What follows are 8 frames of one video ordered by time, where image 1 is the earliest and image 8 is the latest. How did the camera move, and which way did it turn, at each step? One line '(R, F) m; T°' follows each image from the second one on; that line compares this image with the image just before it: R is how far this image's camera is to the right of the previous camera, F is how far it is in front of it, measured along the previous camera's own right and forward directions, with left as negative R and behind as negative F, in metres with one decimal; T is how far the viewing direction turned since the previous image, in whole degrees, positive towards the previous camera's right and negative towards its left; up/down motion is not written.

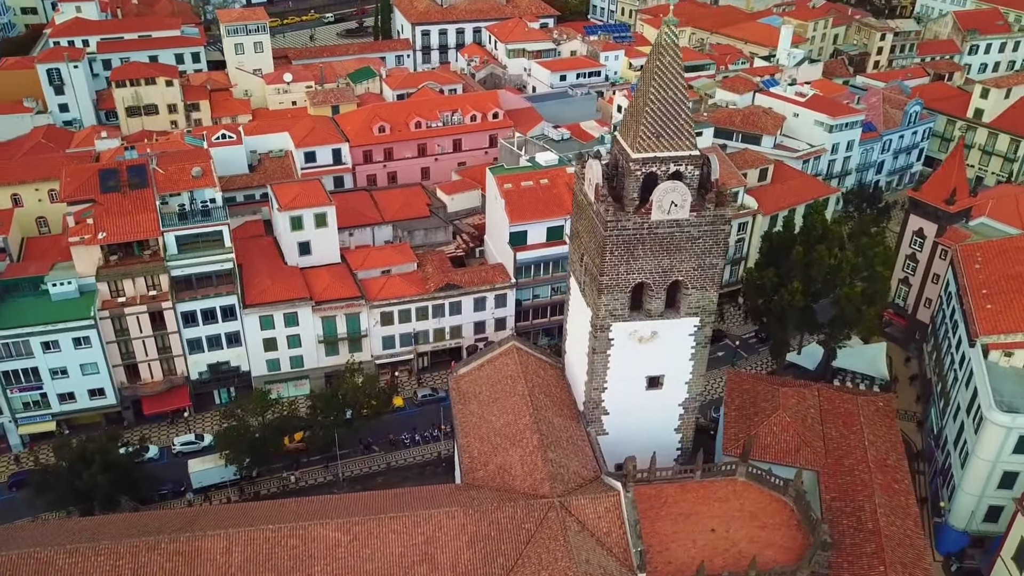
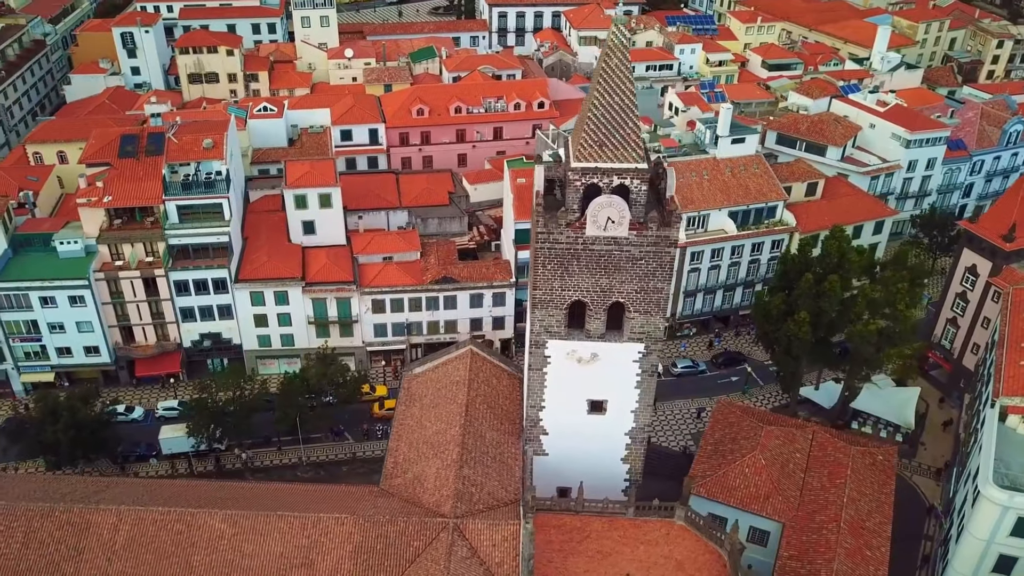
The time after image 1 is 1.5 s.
(+8.5, +2.7) m; -9°
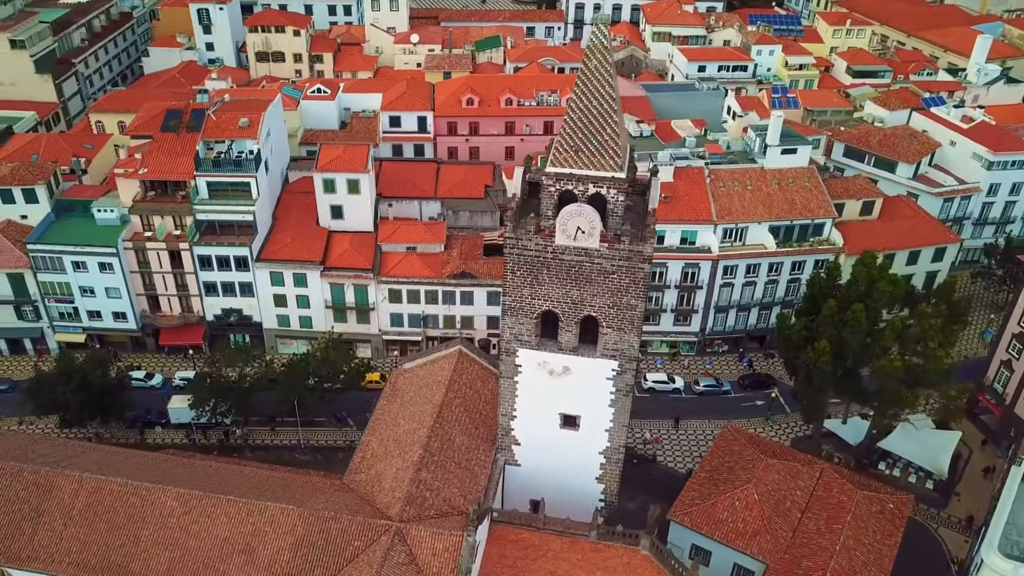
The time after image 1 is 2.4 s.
(+5.5, +1.6) m; -7°
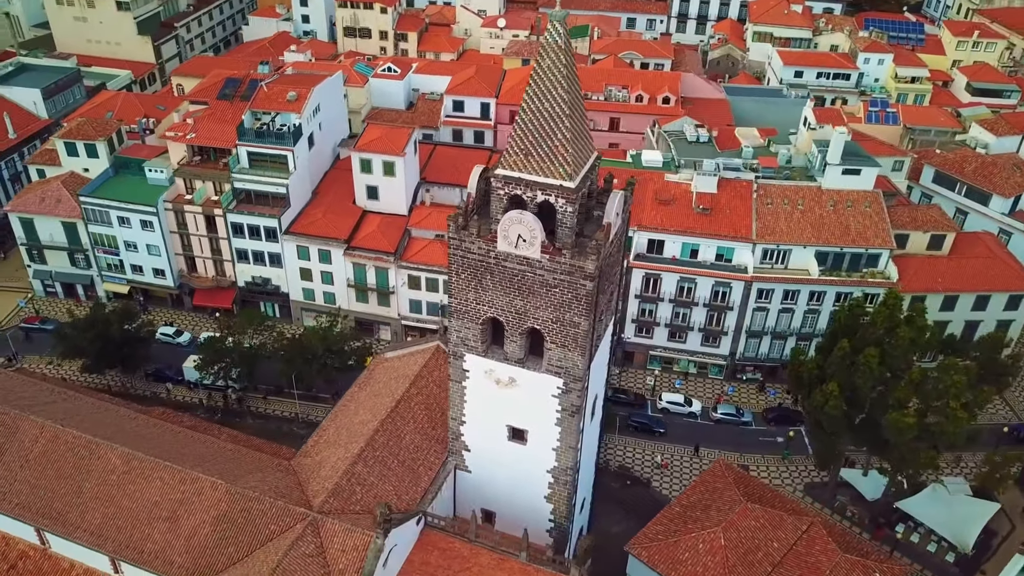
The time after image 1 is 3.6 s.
(+7.4, +2.1) m; -9°
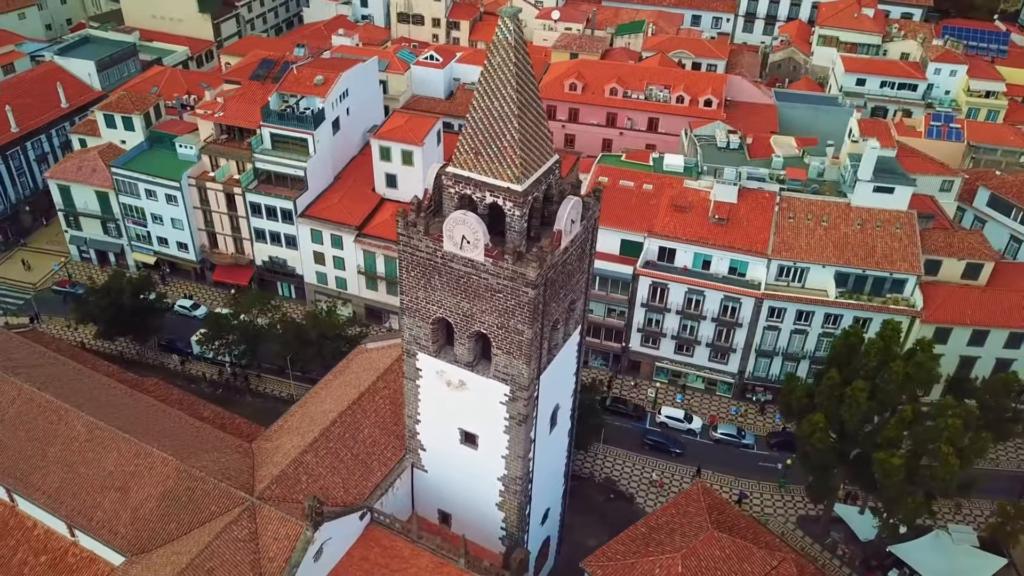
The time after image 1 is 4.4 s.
(+5.2, +1.2) m; -6°
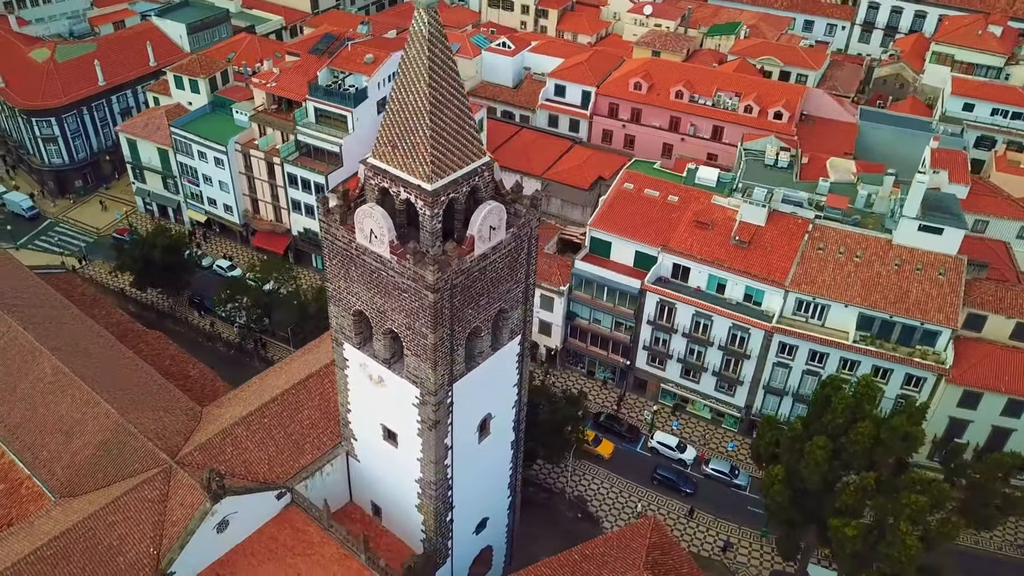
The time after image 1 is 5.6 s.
(+8.1, +2.0) m; -10°
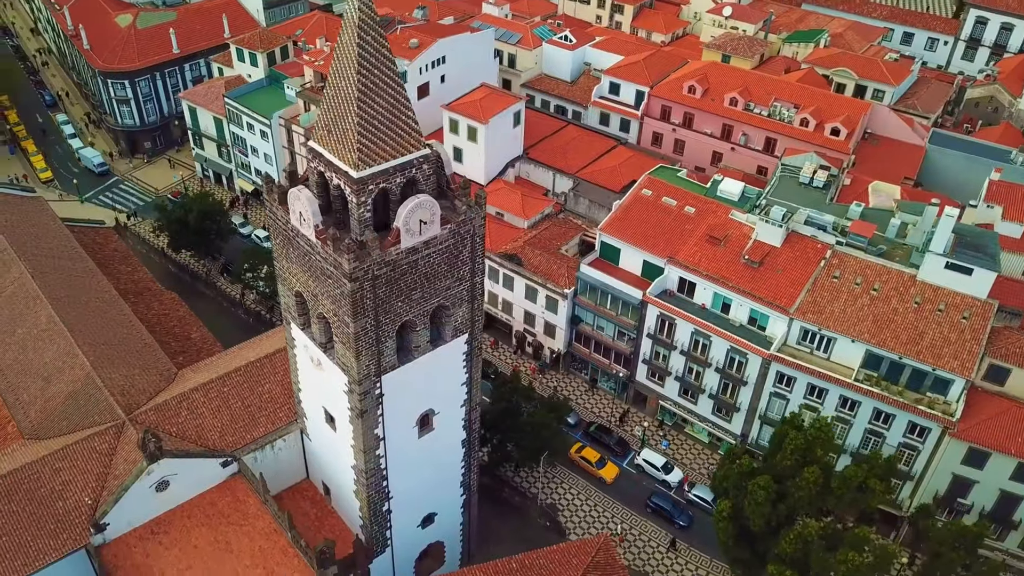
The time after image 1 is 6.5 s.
(+6.5, +1.2) m; -8°
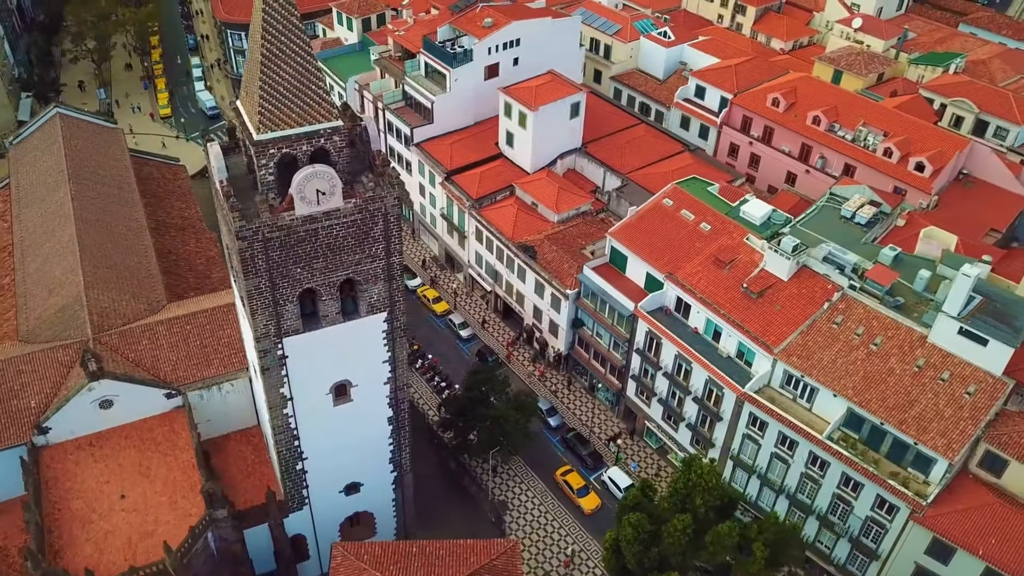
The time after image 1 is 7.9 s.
(+9.9, +1.8) m; -12°
